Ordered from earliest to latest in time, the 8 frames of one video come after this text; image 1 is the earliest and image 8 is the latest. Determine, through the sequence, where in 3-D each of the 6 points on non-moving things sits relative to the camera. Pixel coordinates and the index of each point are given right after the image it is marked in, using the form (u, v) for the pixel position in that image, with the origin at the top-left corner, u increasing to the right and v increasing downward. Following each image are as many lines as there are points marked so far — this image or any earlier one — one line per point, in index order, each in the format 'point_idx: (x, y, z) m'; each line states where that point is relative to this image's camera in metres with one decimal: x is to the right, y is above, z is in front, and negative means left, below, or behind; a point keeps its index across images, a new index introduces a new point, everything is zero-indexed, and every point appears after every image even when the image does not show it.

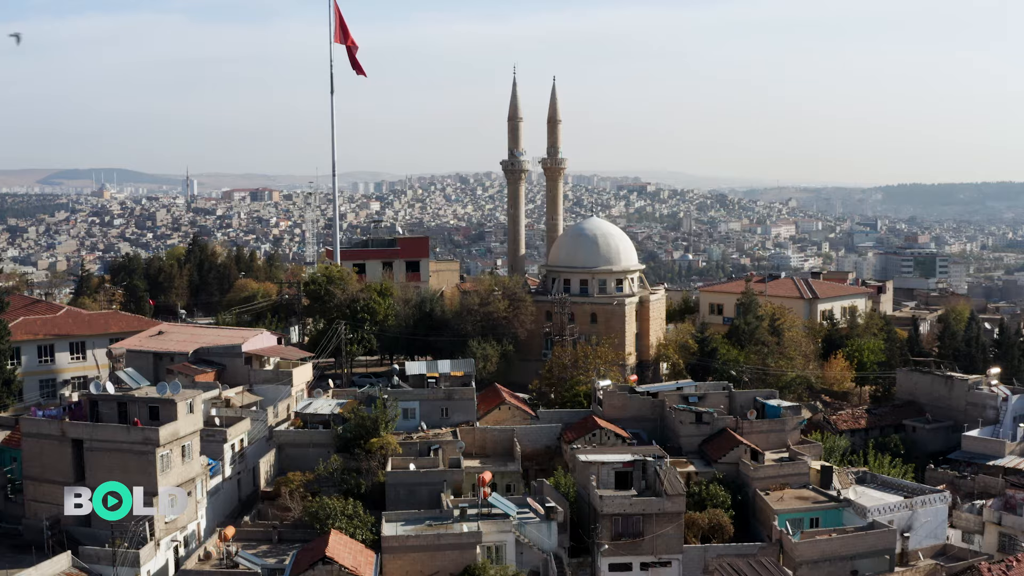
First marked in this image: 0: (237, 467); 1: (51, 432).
0: (-4.5, -2.9, +17.0) m
1: (-6.6, -2.1, +14.8) m
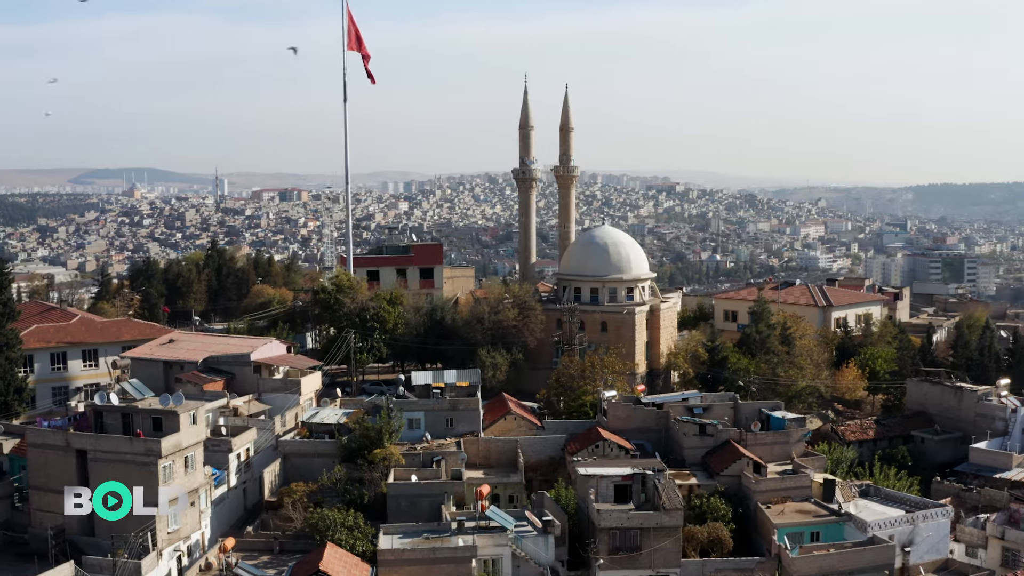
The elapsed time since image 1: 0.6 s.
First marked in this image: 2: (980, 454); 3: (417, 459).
0: (-4.4, -3.1, +17.1) m
1: (-6.6, -2.2, +14.9) m
2: (+8.2, -2.9, +18.2) m
3: (-1.5, -2.7, +16.5) m
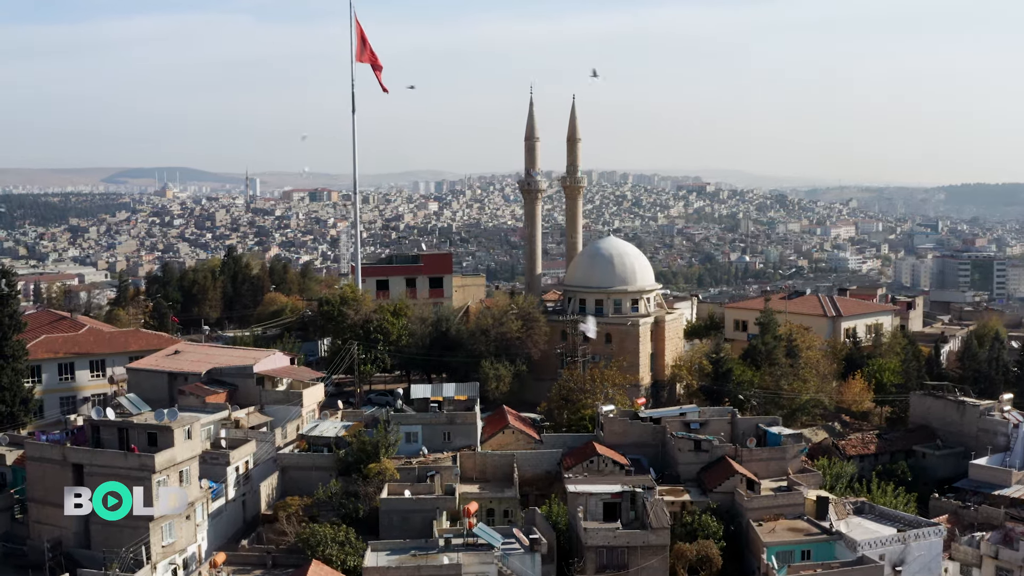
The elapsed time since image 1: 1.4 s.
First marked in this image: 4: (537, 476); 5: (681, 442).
0: (-4.5, -3.3, +17.3) m
1: (-6.7, -2.5, +15.1) m
2: (+8.2, -3.2, +18.1) m
3: (-1.6, -3.0, +16.6) m
4: (+0.4, -3.2, +17.6) m
5: (+2.8, -2.5, +16.9) m
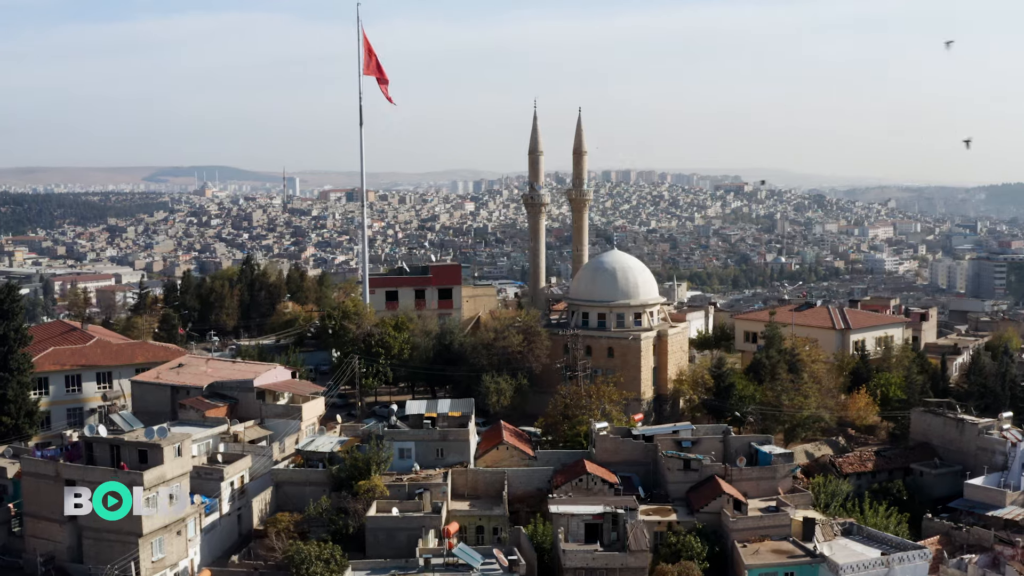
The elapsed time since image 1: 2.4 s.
0: (-4.7, -3.6, +17.5) m
1: (-6.9, -2.7, +15.4) m
2: (+8.0, -3.5, +18.0) m
3: (-1.8, -3.3, +16.7) m
4: (+0.3, -3.5, +17.7) m
5: (+2.6, -2.8, +16.9) m
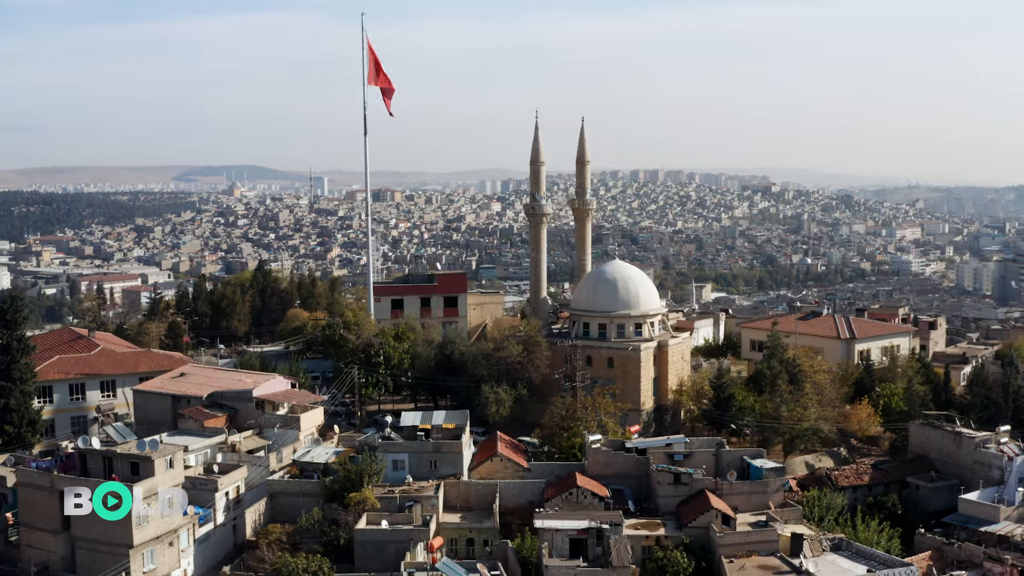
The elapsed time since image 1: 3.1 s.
0: (-4.8, -3.8, +17.6) m
1: (-7.1, -2.9, +15.6) m
2: (+7.9, -3.8, +17.9) m
3: (-1.9, -3.5, +16.8) m
4: (+0.1, -3.7, +17.8) m
5: (+2.4, -3.1, +17.0) m
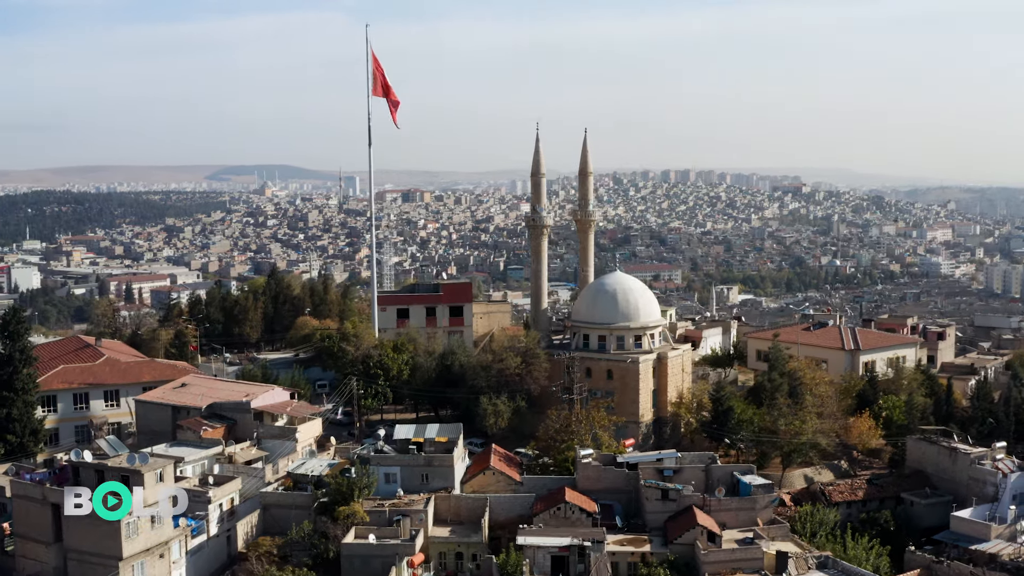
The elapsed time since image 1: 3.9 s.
0: (-5.0, -4.1, +17.8) m
1: (-7.3, -3.2, +15.8) m
2: (+7.7, -4.1, +17.9) m
3: (-2.1, -3.7, +16.9) m
4: (0.0, -4.0, +17.9) m
5: (+2.3, -3.3, +17.0) m
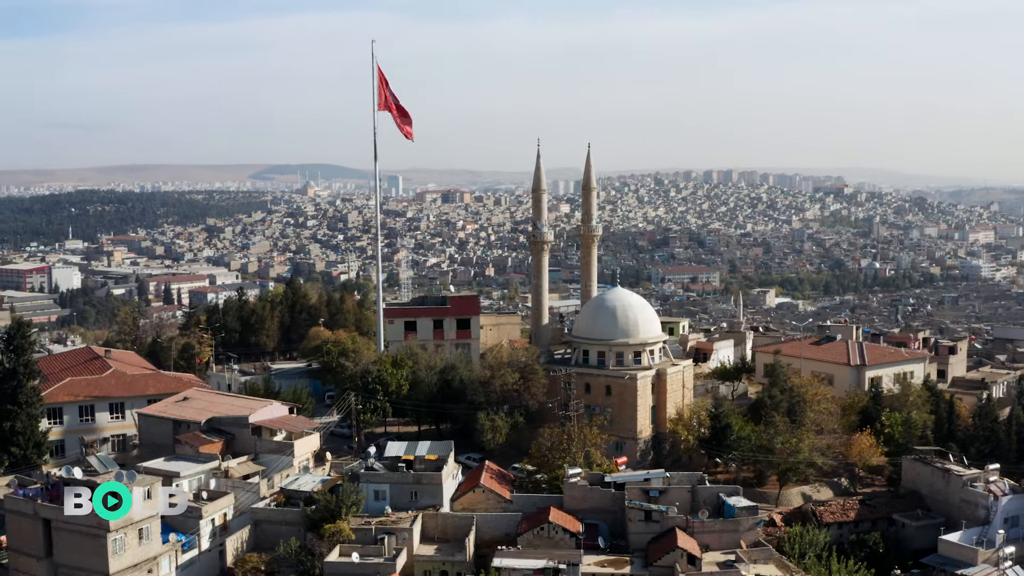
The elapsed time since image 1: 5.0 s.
0: (-5.2, -4.4, +18.1) m
1: (-7.6, -3.5, +16.2) m
2: (+7.5, -4.4, +17.8) m
3: (-2.4, -4.1, +17.1) m
4: (-0.3, -4.4, +18.0) m
5: (+2.0, -3.7, +17.1) m
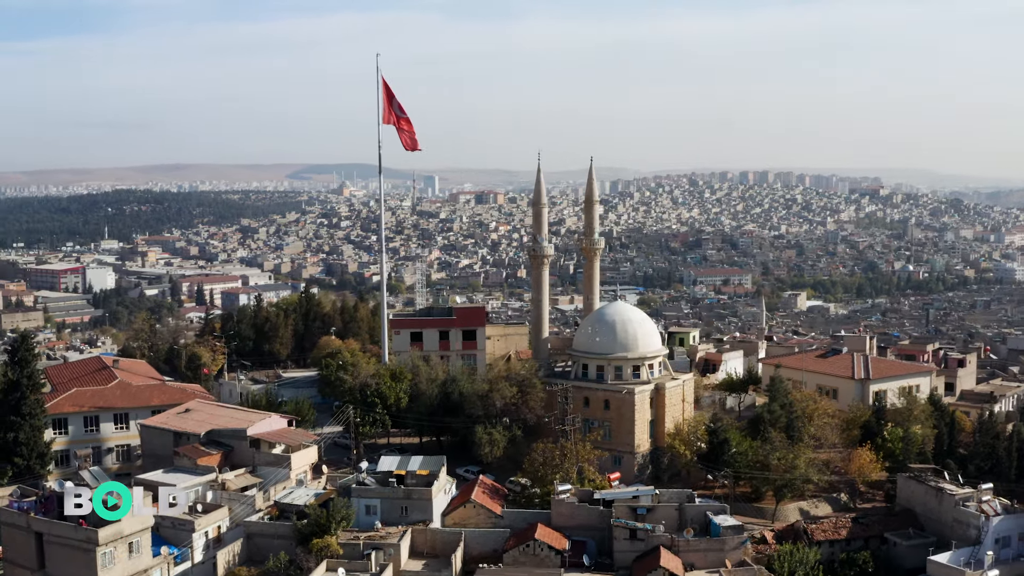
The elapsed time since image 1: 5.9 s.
0: (-5.4, -4.7, +18.4) m
1: (-7.8, -3.8, +16.5) m
2: (+7.3, -4.8, +17.8) m
3: (-2.6, -4.4, +17.3) m
4: (-0.5, -4.7, +18.2) m
5: (+1.8, -4.0, +17.2) m
